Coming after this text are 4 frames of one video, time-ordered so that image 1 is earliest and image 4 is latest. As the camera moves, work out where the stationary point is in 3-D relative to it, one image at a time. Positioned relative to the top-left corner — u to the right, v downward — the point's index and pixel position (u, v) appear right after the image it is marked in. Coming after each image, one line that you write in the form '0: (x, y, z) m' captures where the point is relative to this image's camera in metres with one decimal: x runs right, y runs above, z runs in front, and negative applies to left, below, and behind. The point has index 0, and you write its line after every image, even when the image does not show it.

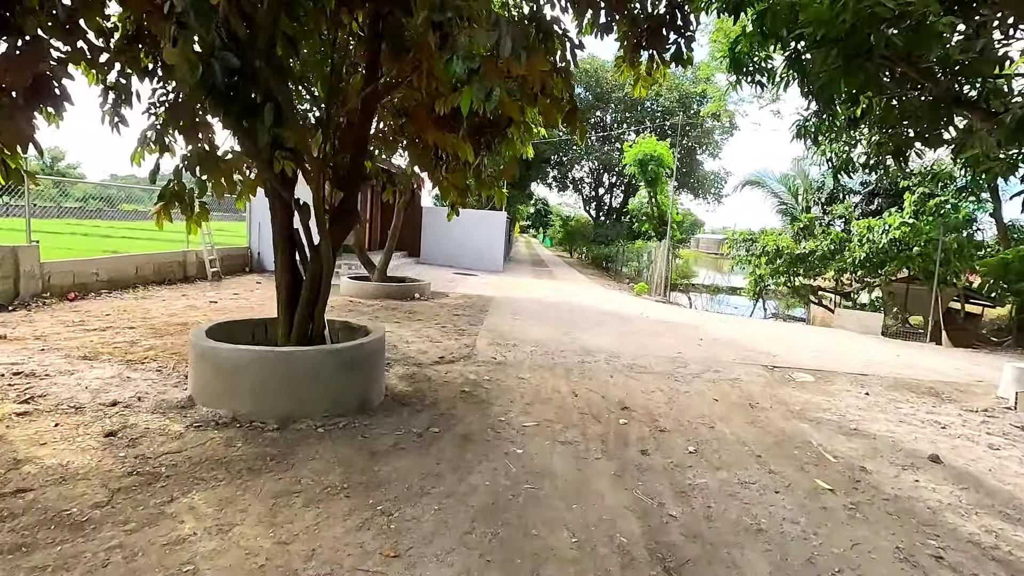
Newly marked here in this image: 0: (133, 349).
0: (-3.5, -0.6, +4.9) m
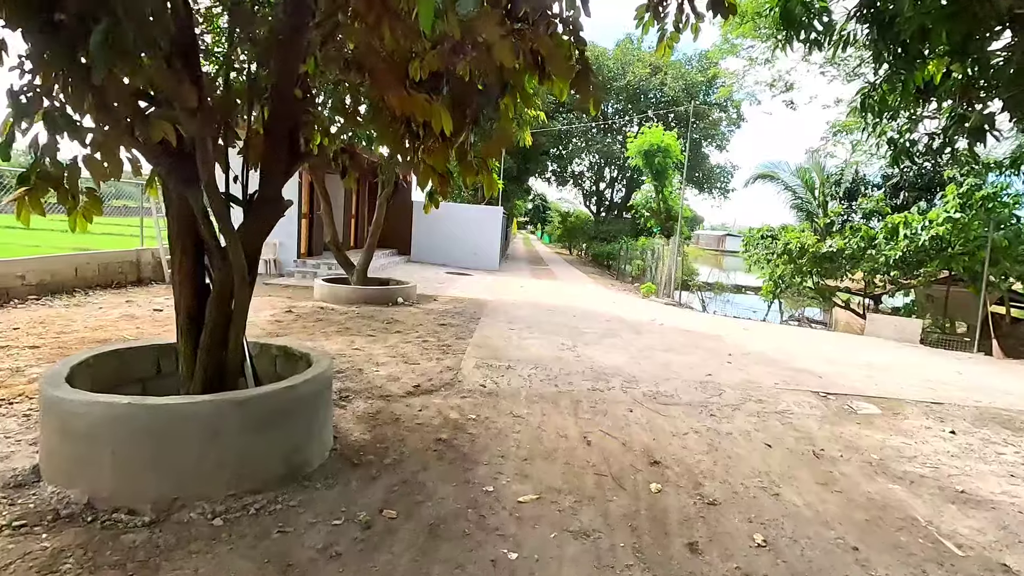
0: (-3.5, -0.6, +3.8) m
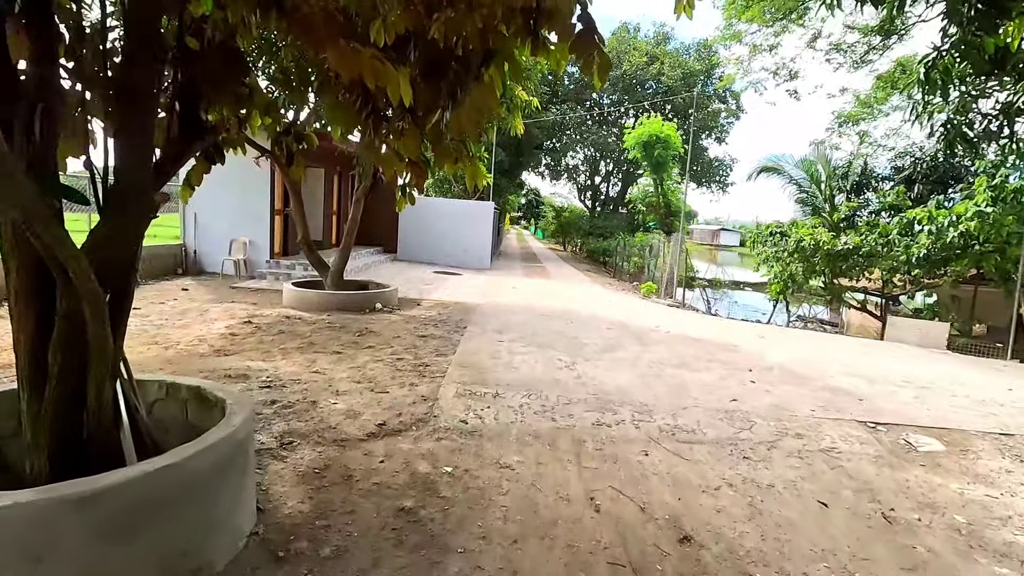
0: (-3.6, -0.8, +2.9) m
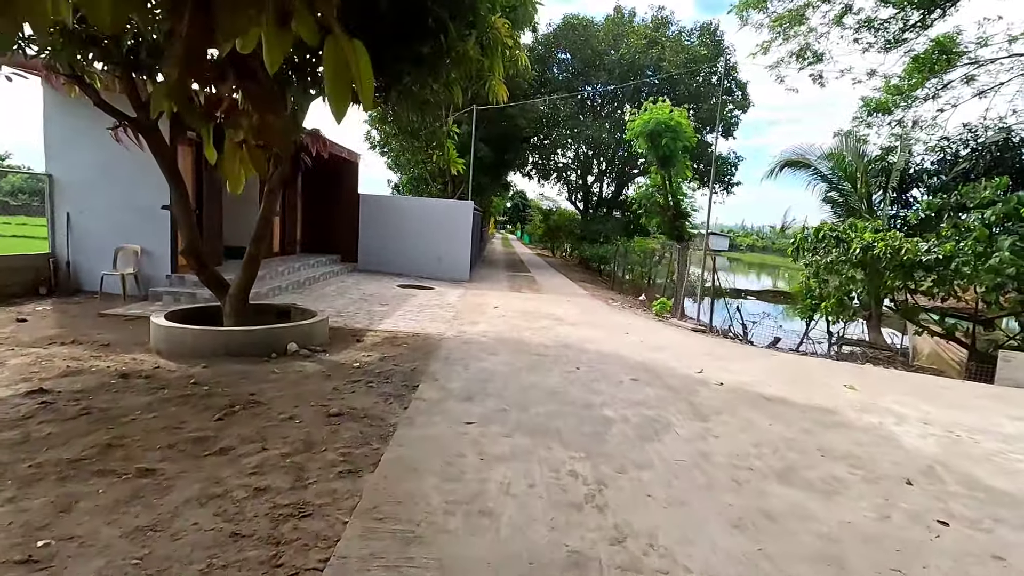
0: (-3.7, -1.0, +0.3) m
